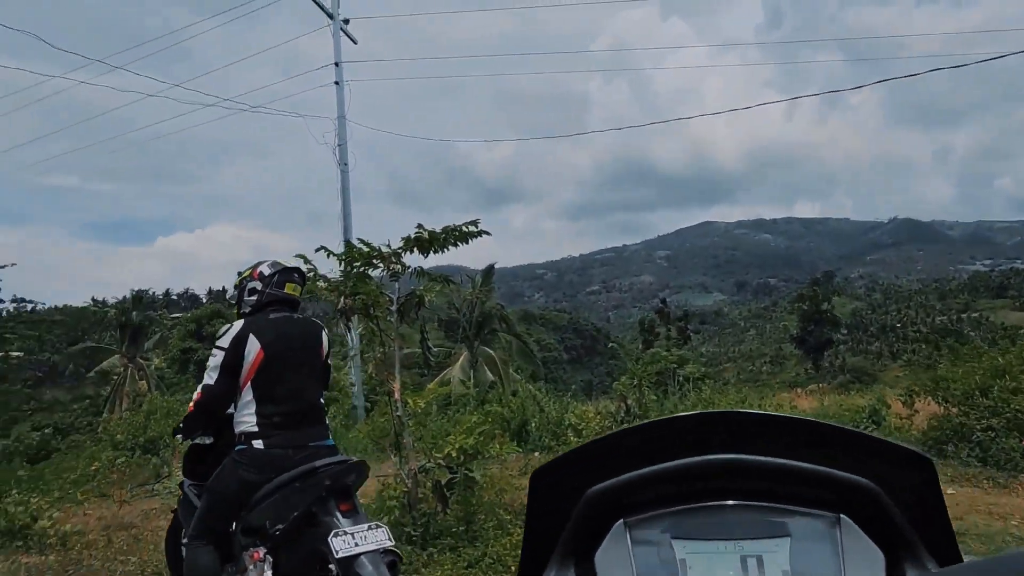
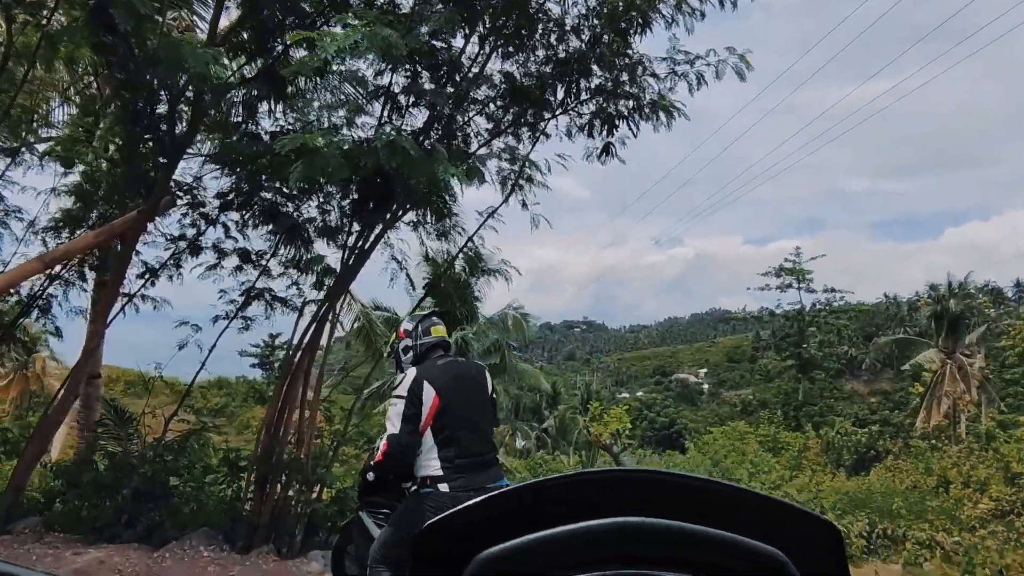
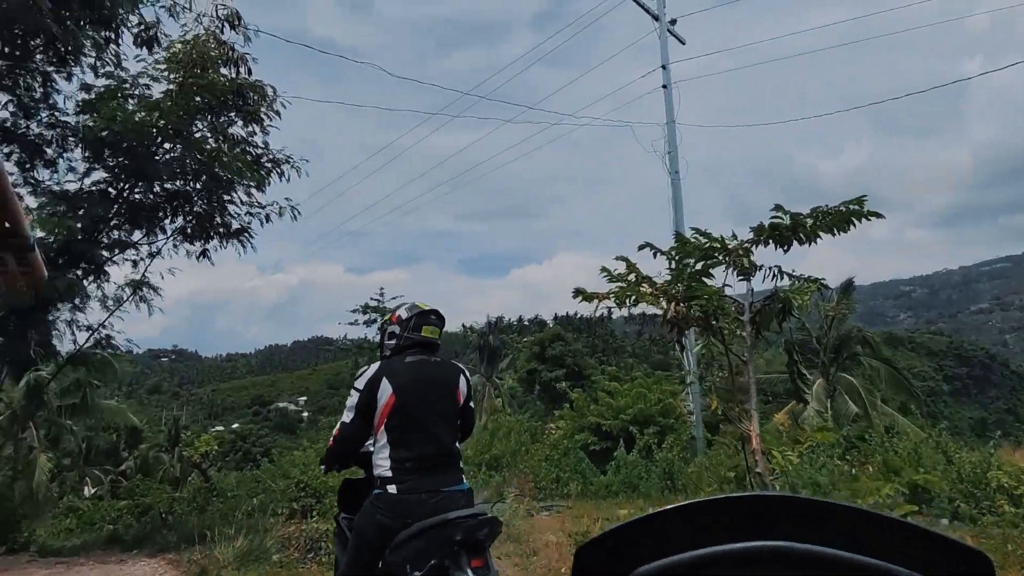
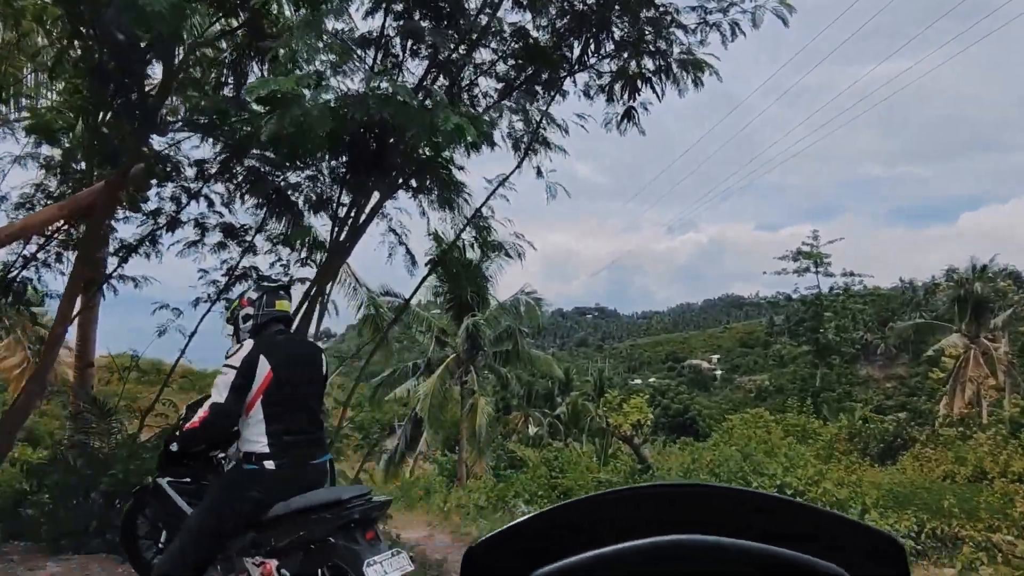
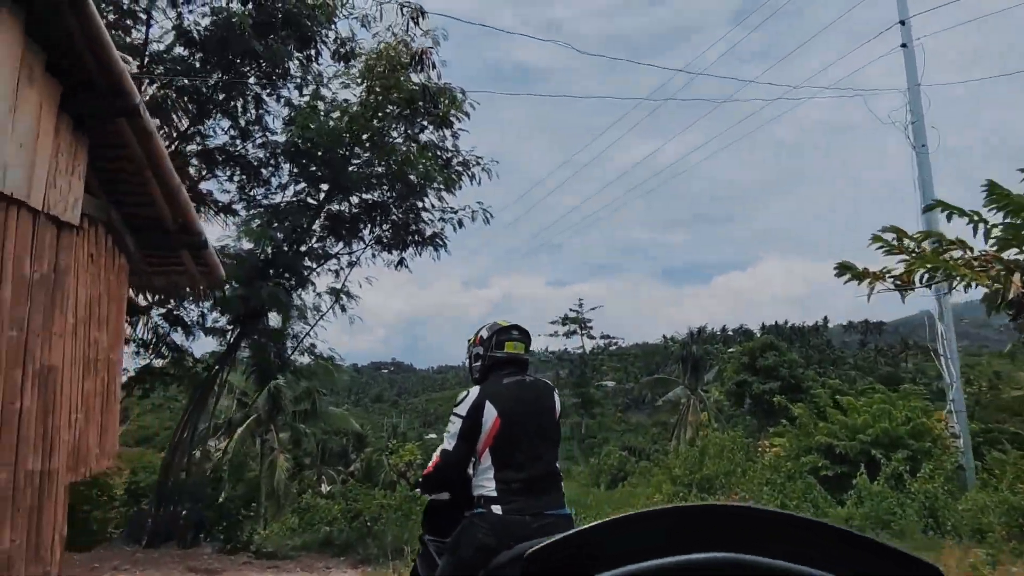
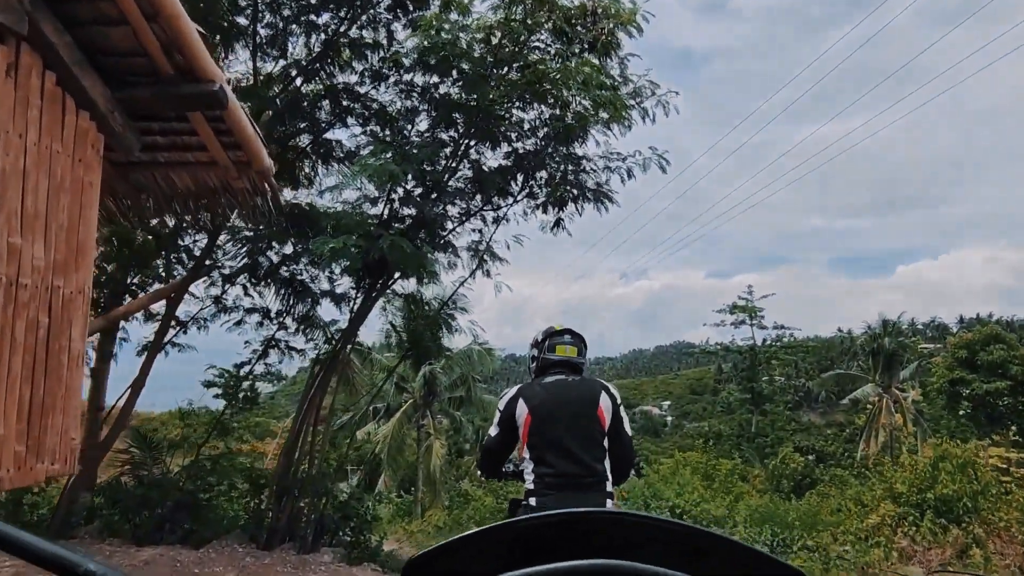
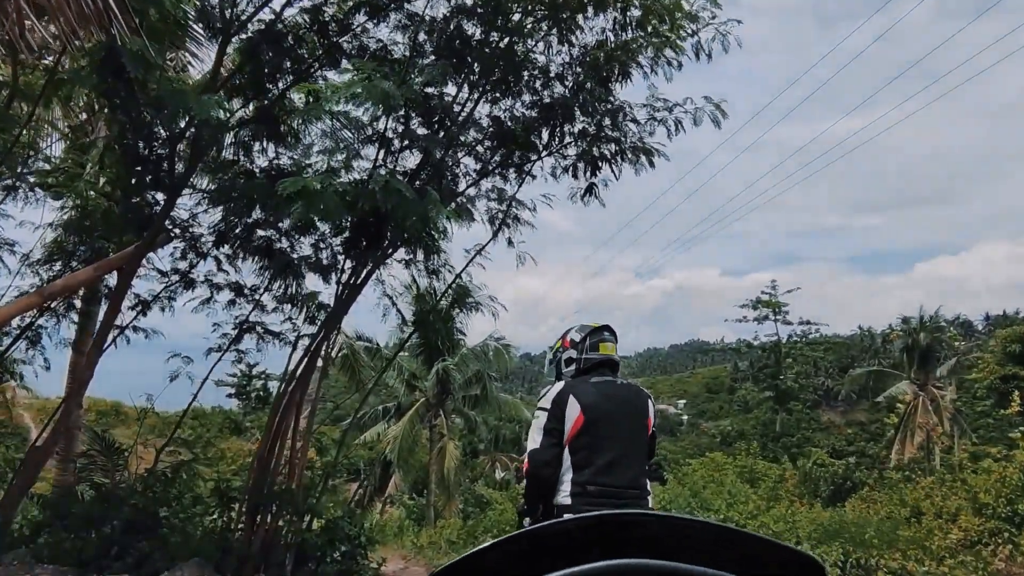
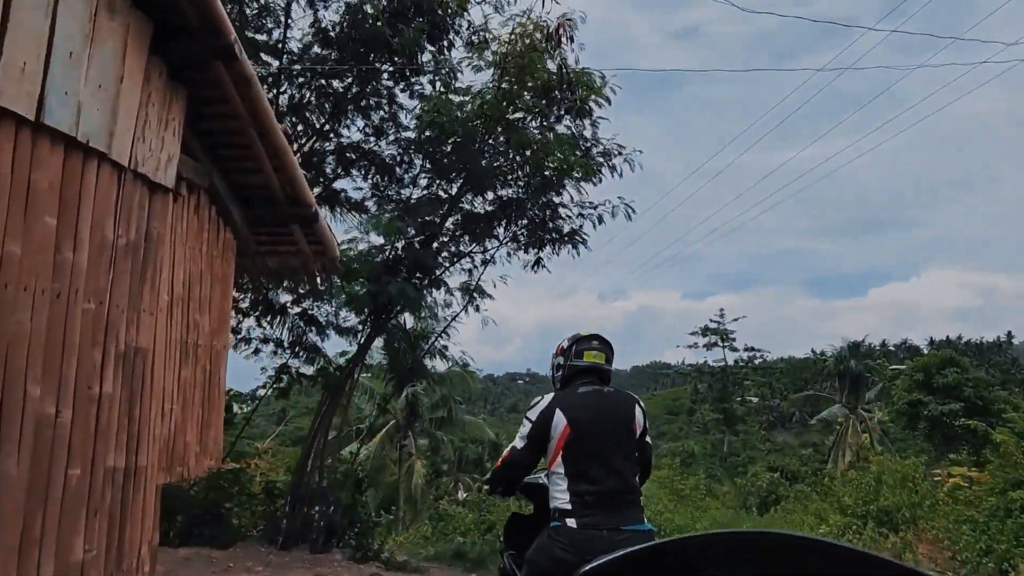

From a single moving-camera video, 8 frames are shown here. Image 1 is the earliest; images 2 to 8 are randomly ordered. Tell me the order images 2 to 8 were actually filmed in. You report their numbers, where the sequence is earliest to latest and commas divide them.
3, 5, 8, 6, 7, 2, 4
